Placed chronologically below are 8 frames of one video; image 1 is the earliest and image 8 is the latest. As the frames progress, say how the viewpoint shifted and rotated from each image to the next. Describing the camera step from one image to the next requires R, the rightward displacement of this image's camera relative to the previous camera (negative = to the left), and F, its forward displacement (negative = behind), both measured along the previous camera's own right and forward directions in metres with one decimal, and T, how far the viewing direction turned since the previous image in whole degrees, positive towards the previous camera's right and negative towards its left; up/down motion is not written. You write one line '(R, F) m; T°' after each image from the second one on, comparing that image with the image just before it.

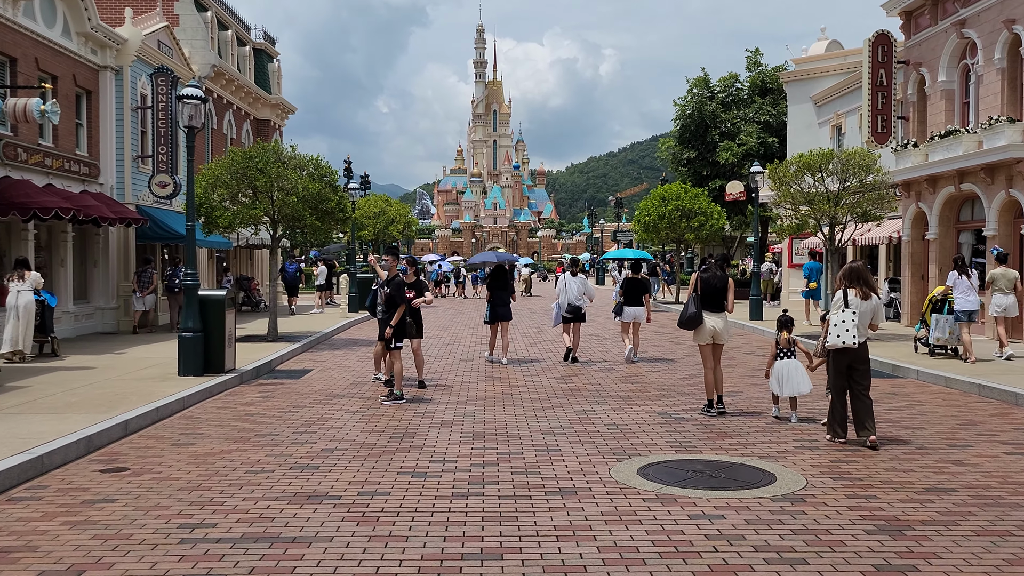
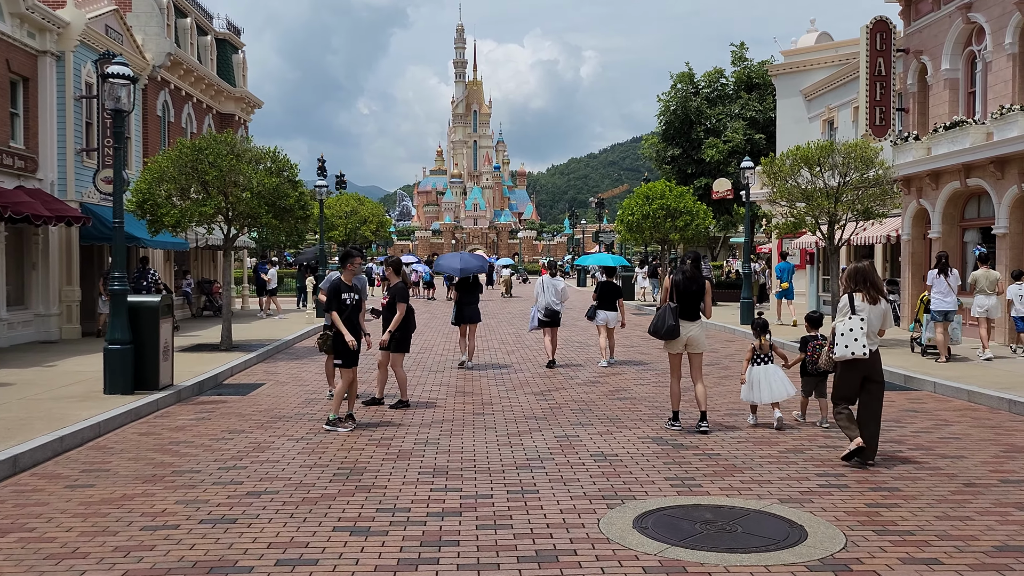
(+0.1, +1.4) m; +1°
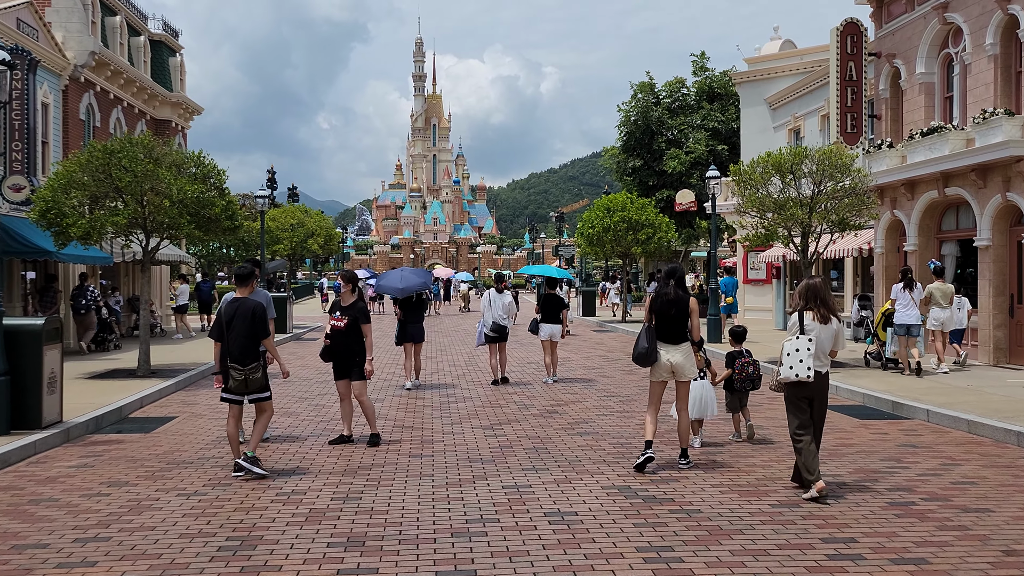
(+0.2, +1.4) m; +3°
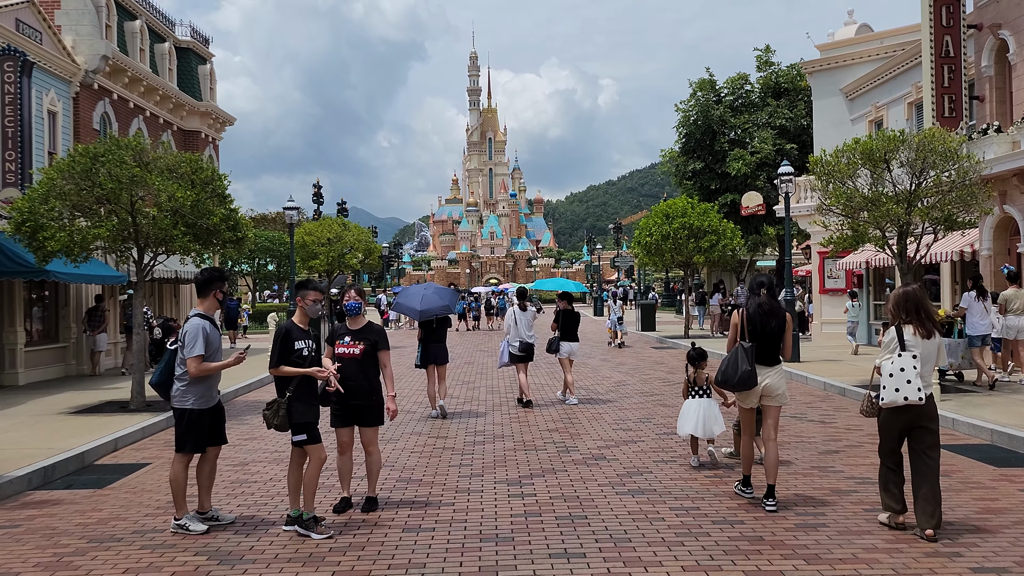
(+0.3, +2.1) m; -4°
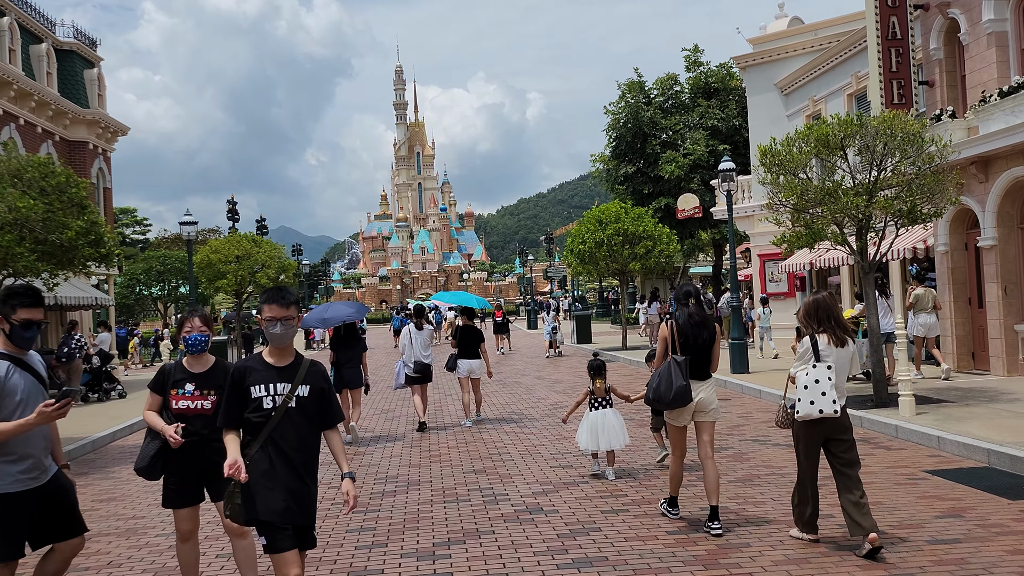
(+0.2, +1.7) m; +4°
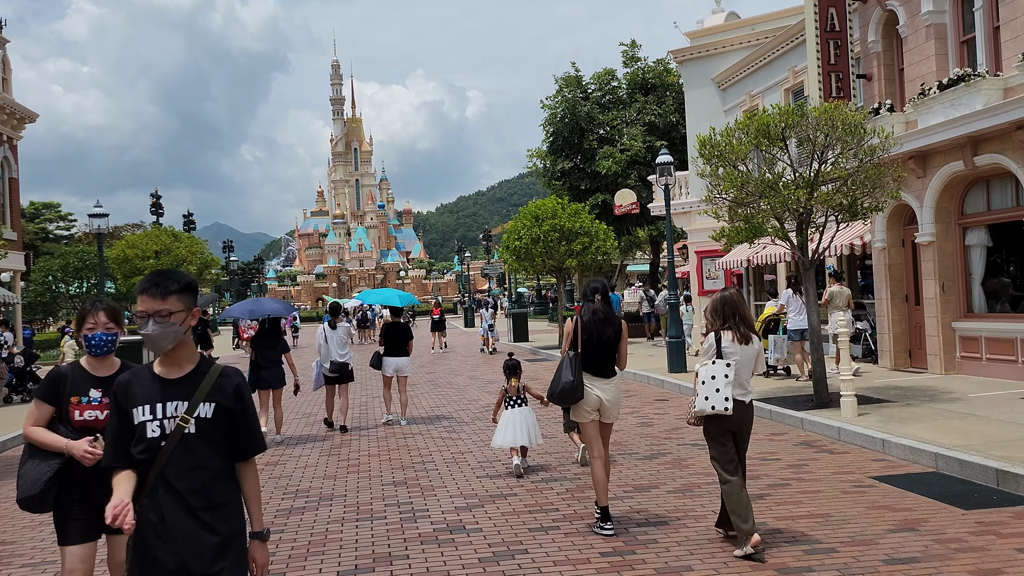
(+0.2, +0.7) m; +4°
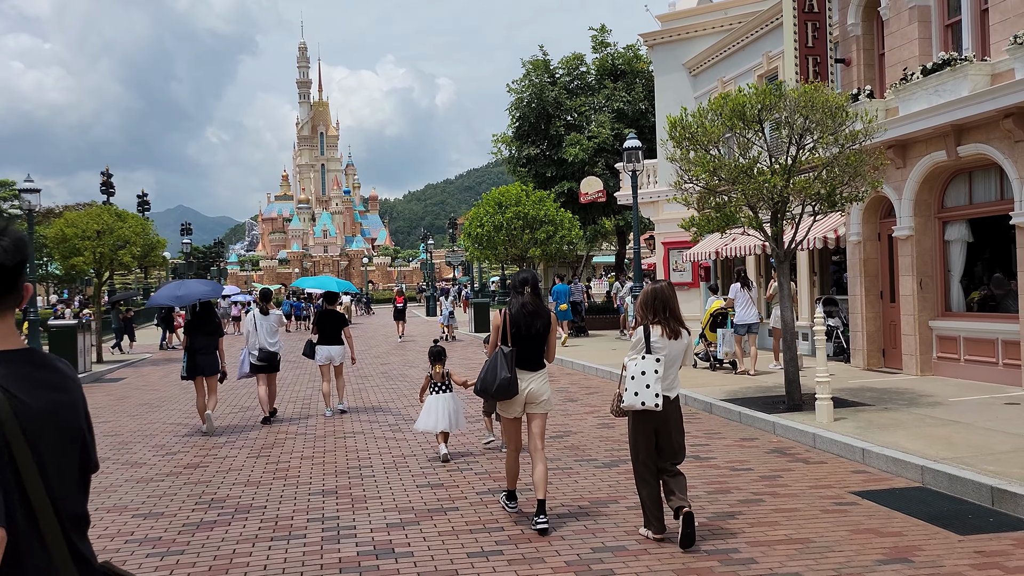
(+0.2, +0.9) m; +2°
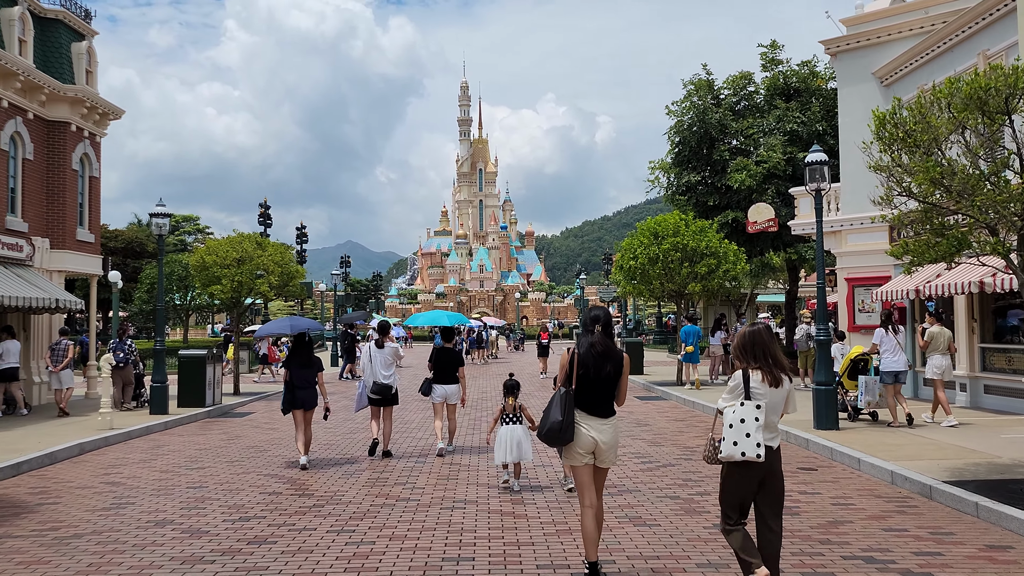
(0.0, +2.1) m; -10°
